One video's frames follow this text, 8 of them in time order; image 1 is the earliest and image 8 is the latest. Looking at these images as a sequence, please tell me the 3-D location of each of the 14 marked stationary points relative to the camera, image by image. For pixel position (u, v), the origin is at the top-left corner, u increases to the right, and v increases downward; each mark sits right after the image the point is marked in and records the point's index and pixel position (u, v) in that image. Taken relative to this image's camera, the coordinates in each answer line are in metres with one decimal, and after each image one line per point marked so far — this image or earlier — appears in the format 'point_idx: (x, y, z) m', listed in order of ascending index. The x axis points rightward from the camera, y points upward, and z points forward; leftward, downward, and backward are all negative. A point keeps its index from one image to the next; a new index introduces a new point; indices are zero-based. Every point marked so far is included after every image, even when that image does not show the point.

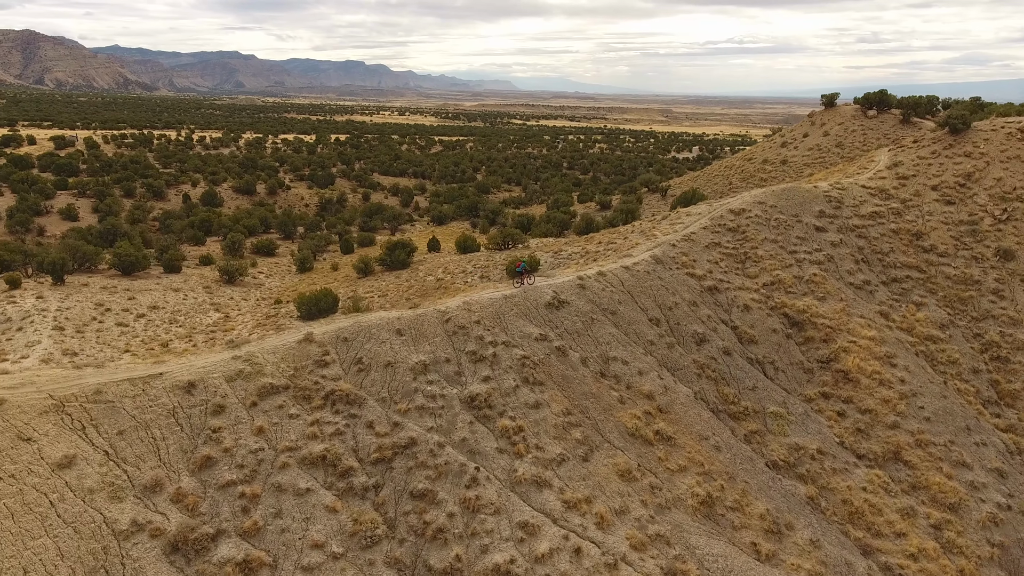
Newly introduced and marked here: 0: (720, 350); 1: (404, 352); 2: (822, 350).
0: (+5.9, -1.7, +17.8) m
1: (-2.5, -1.5, +14.6) m
2: (+9.3, -1.9, +18.7) m
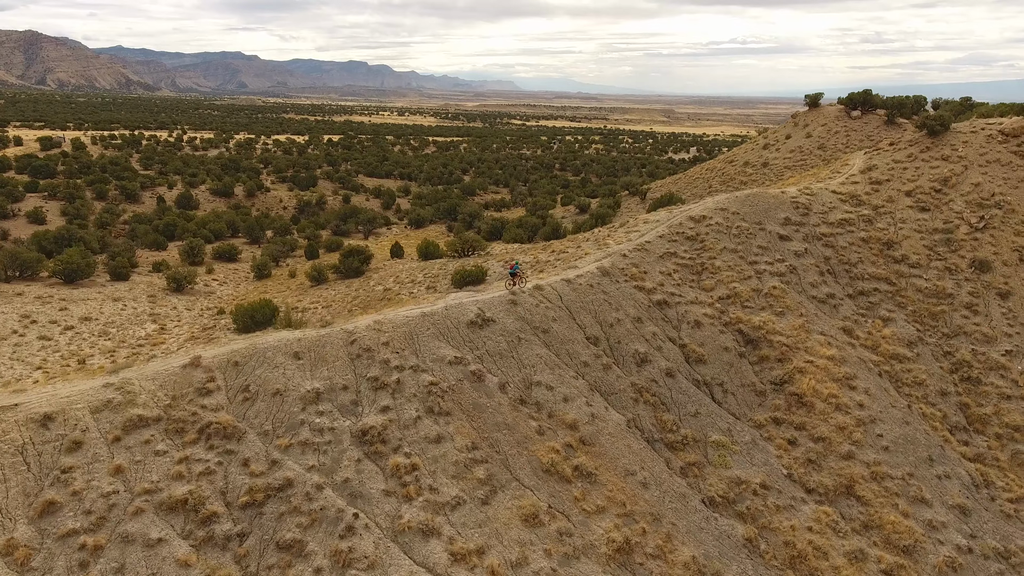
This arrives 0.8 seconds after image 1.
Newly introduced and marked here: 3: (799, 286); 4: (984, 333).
0: (+3.9, -2.2, +16.4) m
1: (-4.5, -1.9, +13.2) m
2: (+7.3, -2.3, +17.3) m
3: (+9.1, +0.1, +19.9) m
4: (+14.0, -1.3, +18.6) m
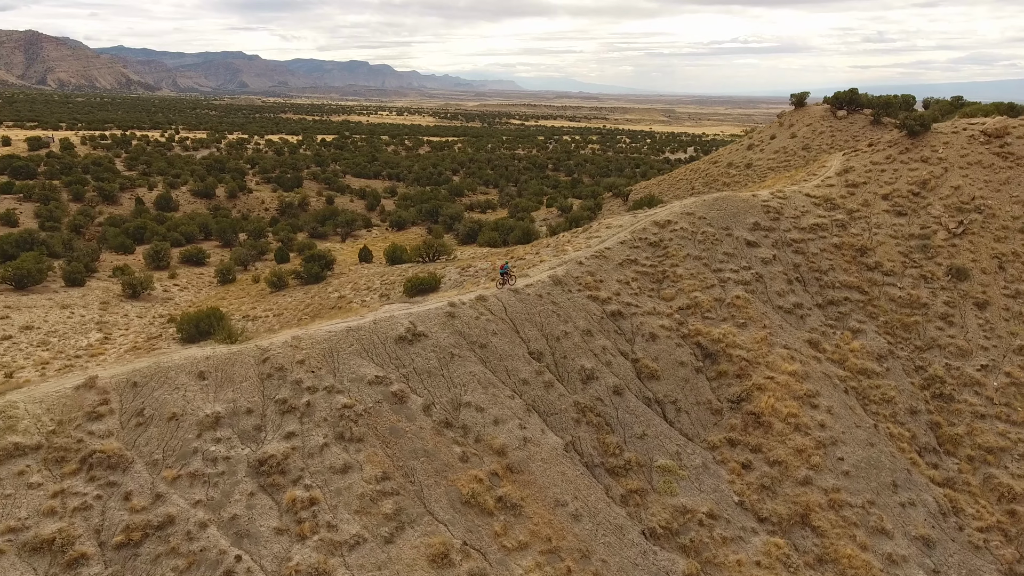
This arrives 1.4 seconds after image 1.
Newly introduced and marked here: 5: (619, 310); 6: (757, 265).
0: (+2.4, -2.5, +15.3) m
1: (-6.1, -2.2, +12.1) m
2: (+5.8, -2.6, +16.2) m
3: (+7.6, -0.2, +18.8) m
4: (+12.5, -1.6, +17.5) m
5: (+3.0, -0.6, +17.5) m
6: (+7.7, +0.7, +19.6) m
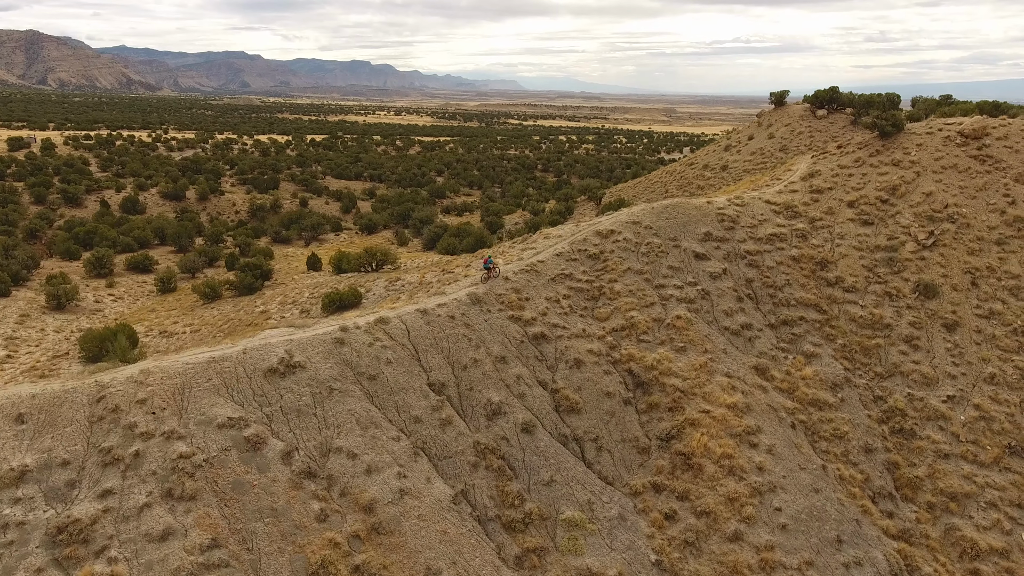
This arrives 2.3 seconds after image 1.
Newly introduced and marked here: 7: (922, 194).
0: (+0.1, -3.0, +13.4) m
1: (-8.4, -2.7, +10.3) m
2: (+3.5, -3.1, +14.3) m
3: (+5.3, -0.7, +16.9) m
4: (+10.3, -2.1, +15.6) m
5: (+0.7, -1.1, +15.7) m
6: (+5.4, +0.2, +17.7) m
7: (+12.9, +3.0, +19.7) m
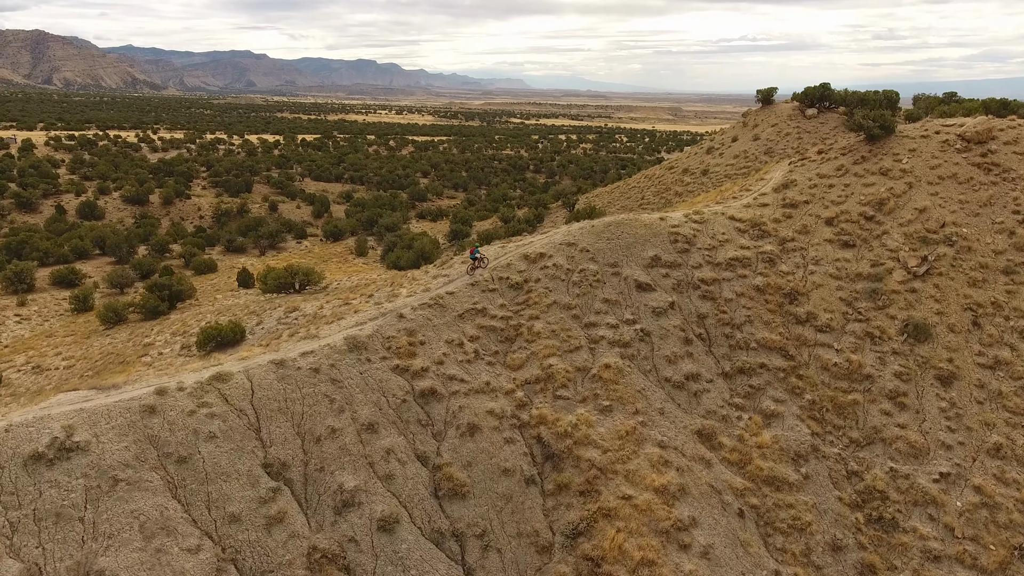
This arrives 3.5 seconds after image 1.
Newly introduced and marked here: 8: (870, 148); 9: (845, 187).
0: (-2.3, -3.8, +10.3) m
1: (-10.8, -3.6, +7.3) m
2: (+1.2, -4.0, +11.2) m
3: (+3.0, -1.6, +13.7) m
4: (+7.9, -3.0, +12.4) m
5: (-1.6, -2.0, +12.6) m
6: (+3.1, -0.7, +14.6) m
7: (+10.6, +2.1, +16.4) m
8: (+11.0, +4.3, +19.1) m
9: (+9.5, +2.9, +17.9) m
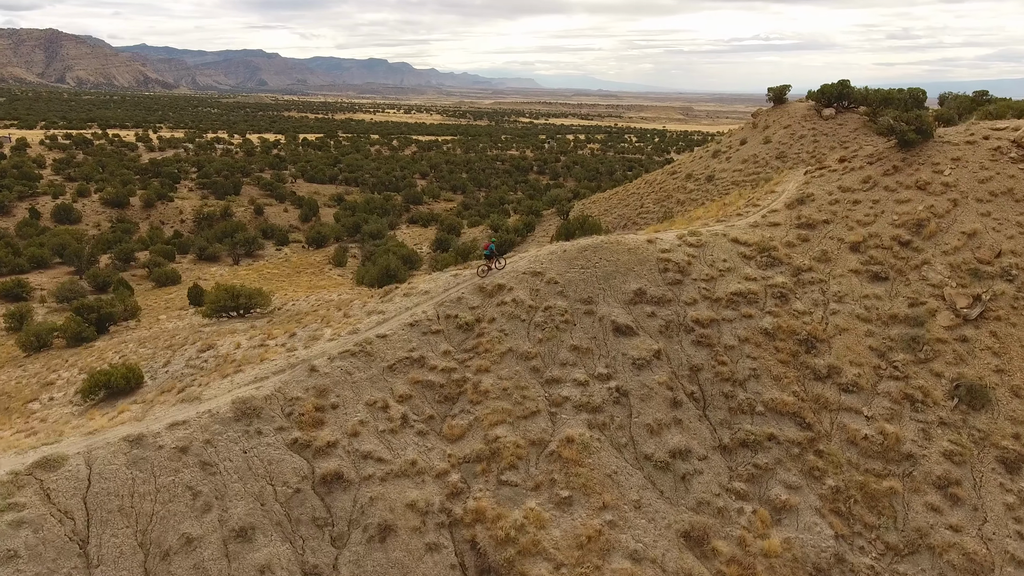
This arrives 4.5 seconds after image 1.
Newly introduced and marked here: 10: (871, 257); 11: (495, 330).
0: (-3.4, -4.7, +7.4) m
1: (-12.0, -4.4, +4.5) m
2: (0.0, -4.8, +8.3) m
3: (+1.9, -2.5, +10.8) m
4: (+6.8, -3.9, +9.3) m
5: (-2.7, -2.9, +9.7) m
6: (+2.1, -1.5, +11.6) m
7: (+9.6, +1.2, +13.3) m
8: (+10.0, +3.4, +15.9) m
9: (+8.6, +2.0, +14.8) m
10: (+7.7, +0.7, +13.5) m
11: (-0.3, -0.8, +12.3) m
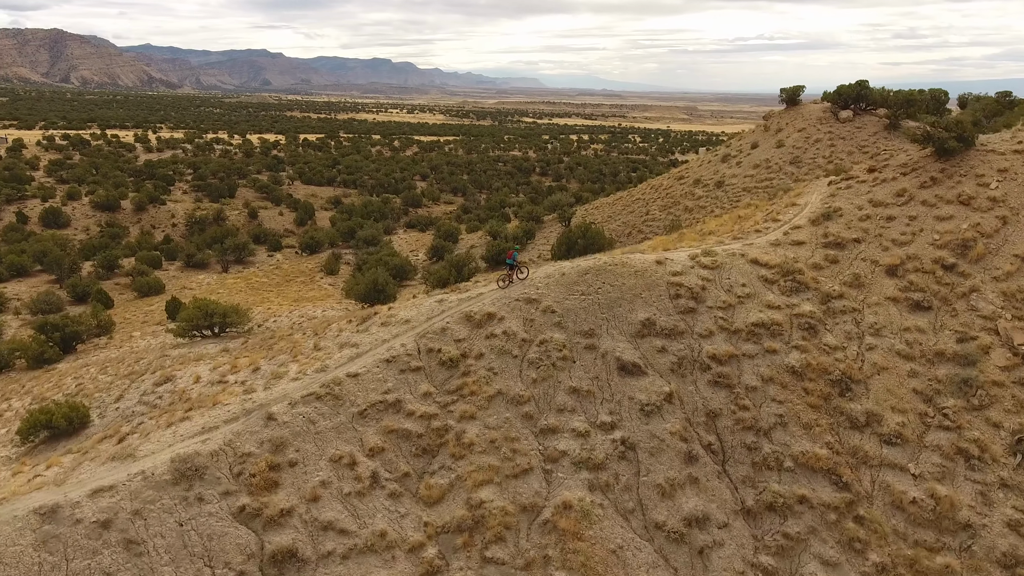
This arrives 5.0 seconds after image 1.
0: (-3.6, -5.2, +5.9) m
1: (-12.2, -4.9, +3.1) m
2: (-0.2, -5.4, +6.7) m
3: (+1.8, -3.0, +9.2) m
4: (+6.6, -4.5, +7.8) m
5: (-2.9, -3.4, +8.1) m
6: (+1.9, -2.1, +10.1) m
7: (+9.4, +0.6, +11.8) m
8: (+9.9, +2.8, +14.3) m
9: (+8.4, +1.5, +13.2) m
10: (+7.6, +0.1, +11.9) m
11: (-0.5, -1.4, +10.8) m
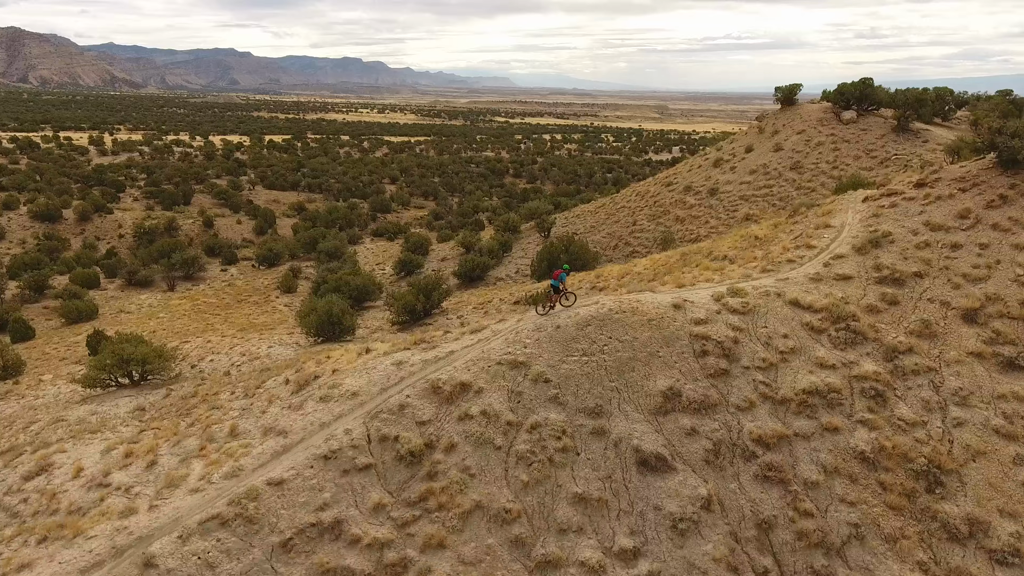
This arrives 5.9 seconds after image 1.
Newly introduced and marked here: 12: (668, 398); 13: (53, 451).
0: (-3.6, -6.1, +3.0) m
1: (-12.0, -6.0, -0.2) m
2: (-0.2, -6.2, +3.9) m
3: (+1.6, -3.9, +6.5) m
4: (+6.6, -5.3, +5.3) m
5: (-3.0, -4.3, +5.2) m
6: (+1.7, -2.9, +7.4) m
7: (+9.1, -0.1, +9.3) m
8: (+9.4, +2.1, +11.9) m
9: (+8.1, +0.7, +10.8) m
10: (+7.3, -0.7, +9.4) m
11: (-0.7, -2.3, +8.0) m
12: (+2.2, -1.5, +8.8) m
13: (-8.0, -2.8, +11.1) m
